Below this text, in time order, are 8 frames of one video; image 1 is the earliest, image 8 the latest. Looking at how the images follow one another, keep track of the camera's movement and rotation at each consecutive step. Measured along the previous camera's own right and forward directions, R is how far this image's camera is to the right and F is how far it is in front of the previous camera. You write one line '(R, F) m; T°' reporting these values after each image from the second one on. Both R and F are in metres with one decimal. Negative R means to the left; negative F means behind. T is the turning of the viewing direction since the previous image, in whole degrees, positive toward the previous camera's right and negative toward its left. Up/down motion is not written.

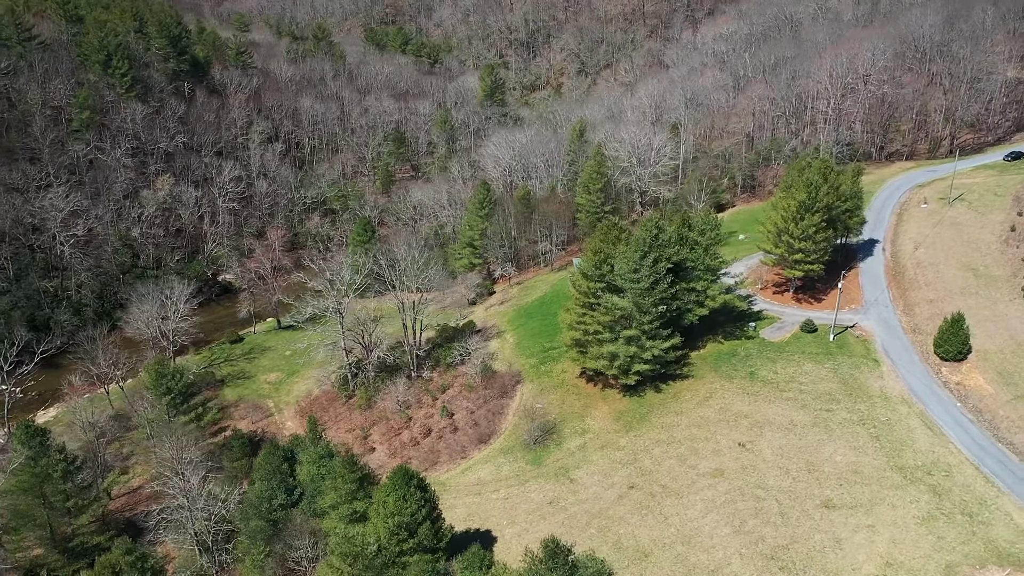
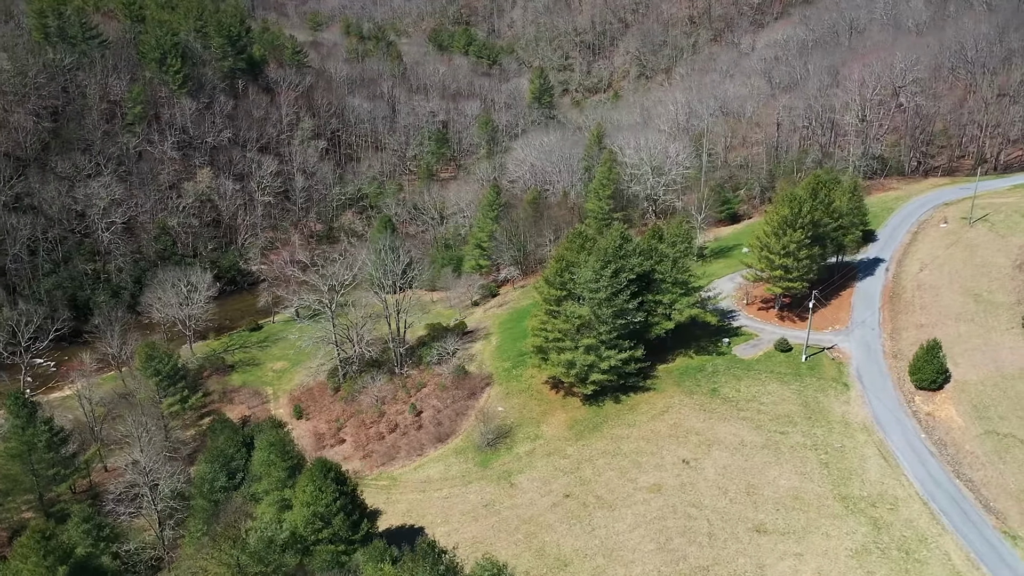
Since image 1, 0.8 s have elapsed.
(+6.0, -0.2) m; -6°
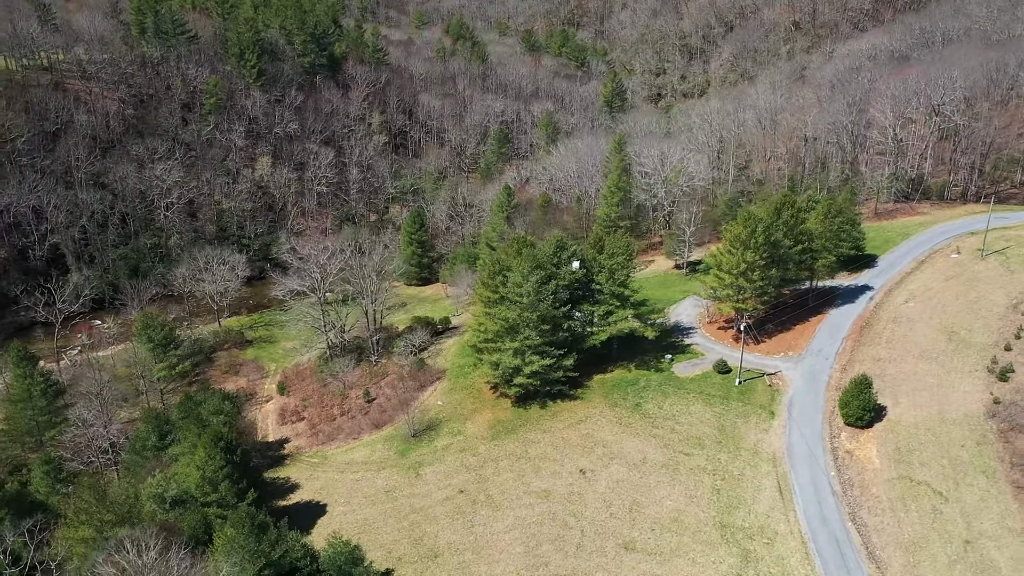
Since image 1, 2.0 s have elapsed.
(+9.7, -0.3) m; -10°
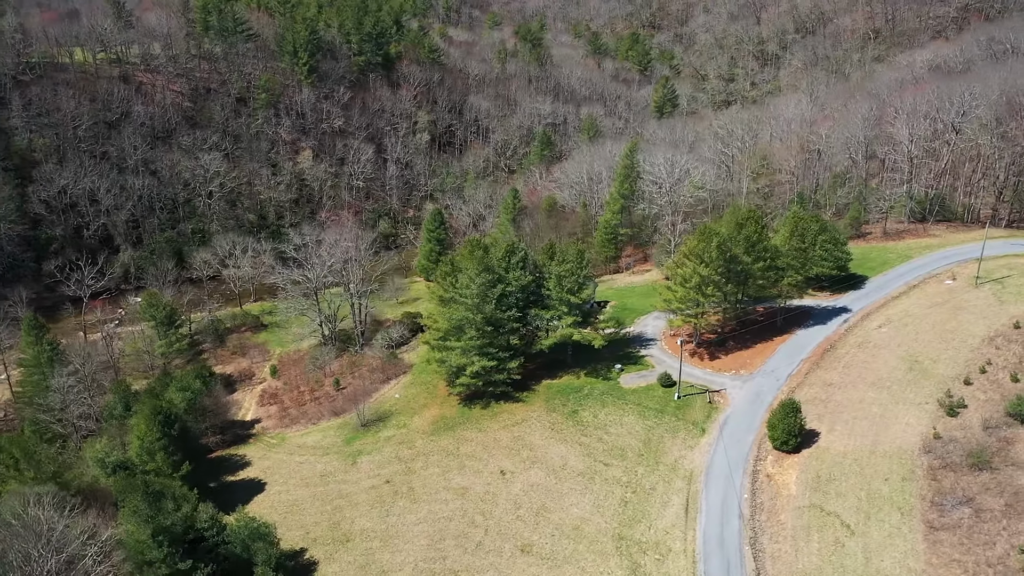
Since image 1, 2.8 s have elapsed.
(+7.3, -0.4) m; -7°
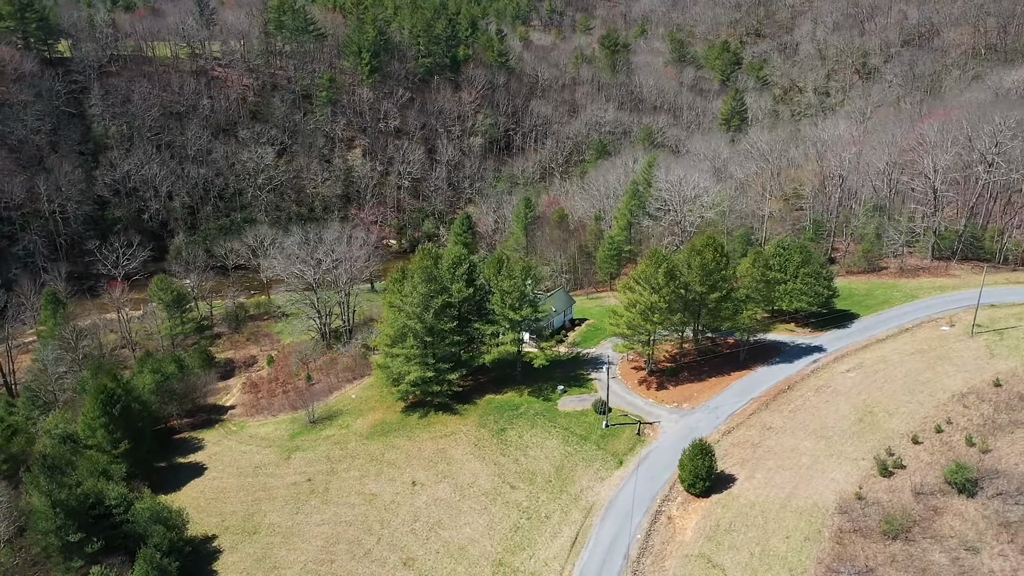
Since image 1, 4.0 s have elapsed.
(+8.5, +0.9) m; -9°
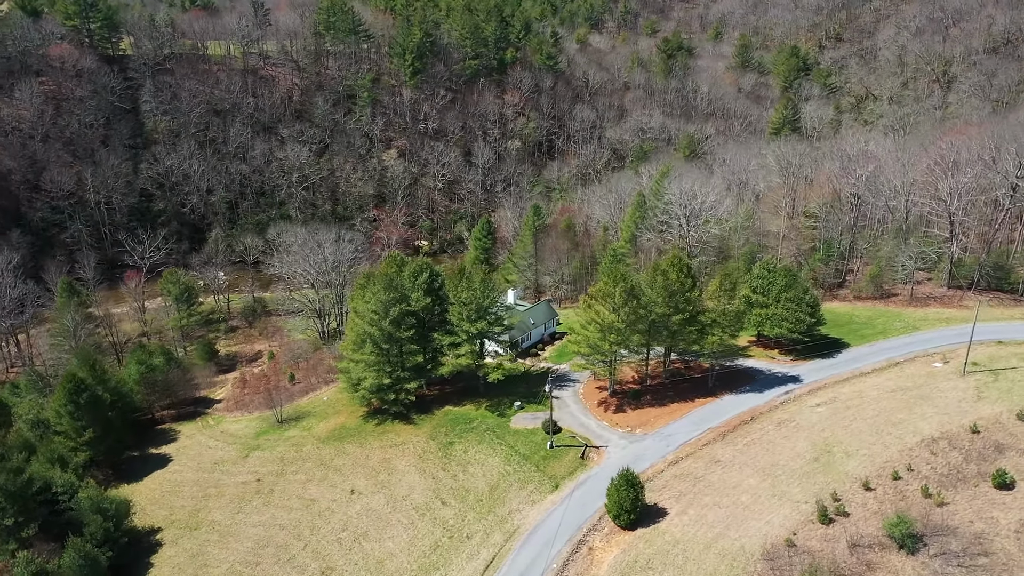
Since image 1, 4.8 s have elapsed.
(+6.1, +1.1) m; -6°
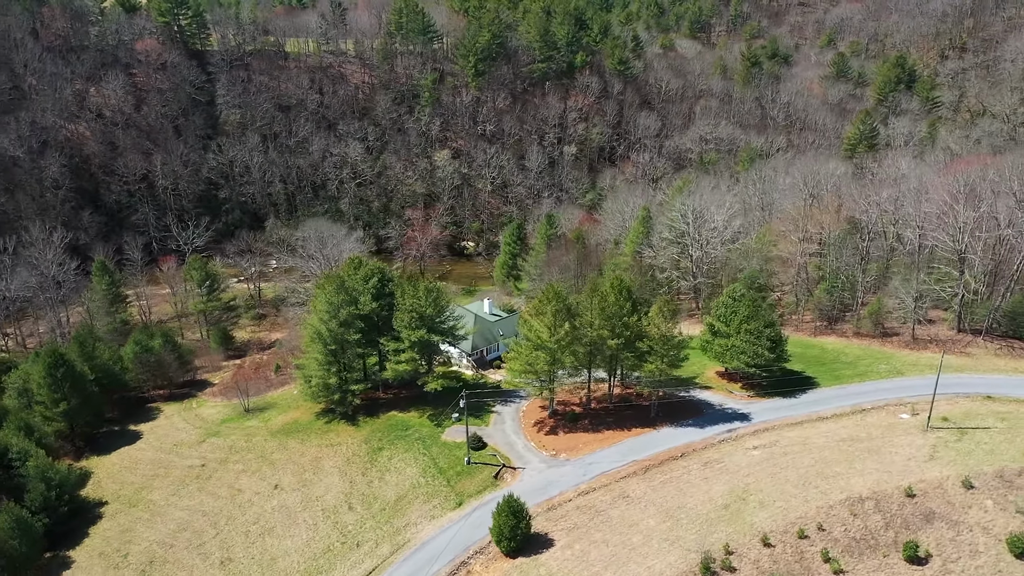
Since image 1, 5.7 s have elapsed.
(+8.4, +1.3) m; -9°
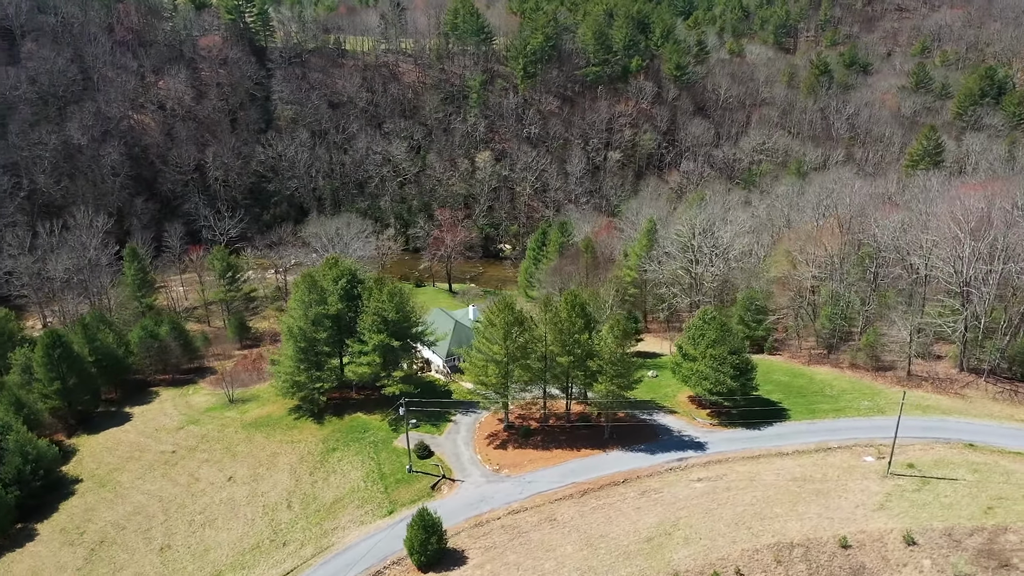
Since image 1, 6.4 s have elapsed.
(+6.0, +1.0) m; -7°
